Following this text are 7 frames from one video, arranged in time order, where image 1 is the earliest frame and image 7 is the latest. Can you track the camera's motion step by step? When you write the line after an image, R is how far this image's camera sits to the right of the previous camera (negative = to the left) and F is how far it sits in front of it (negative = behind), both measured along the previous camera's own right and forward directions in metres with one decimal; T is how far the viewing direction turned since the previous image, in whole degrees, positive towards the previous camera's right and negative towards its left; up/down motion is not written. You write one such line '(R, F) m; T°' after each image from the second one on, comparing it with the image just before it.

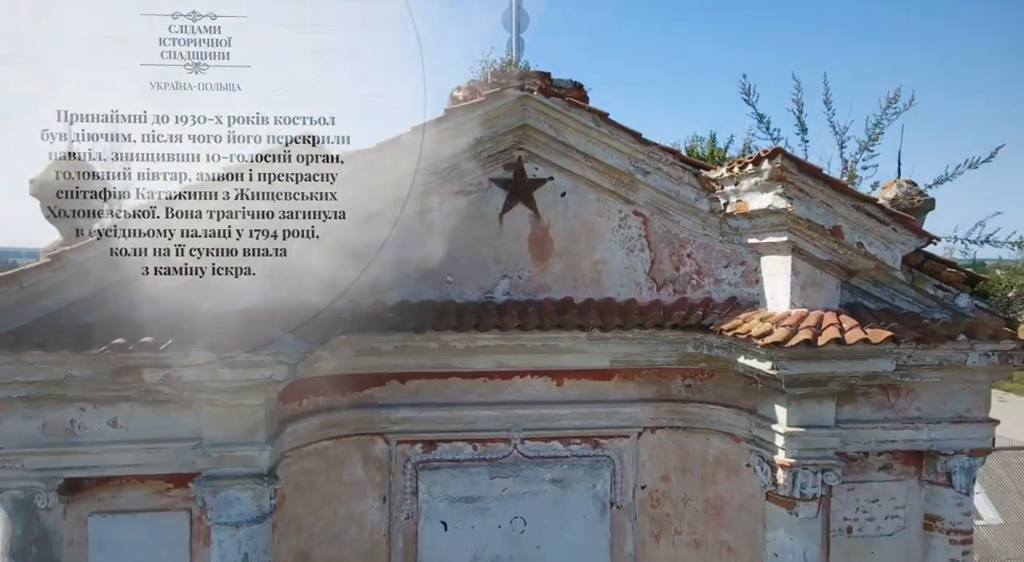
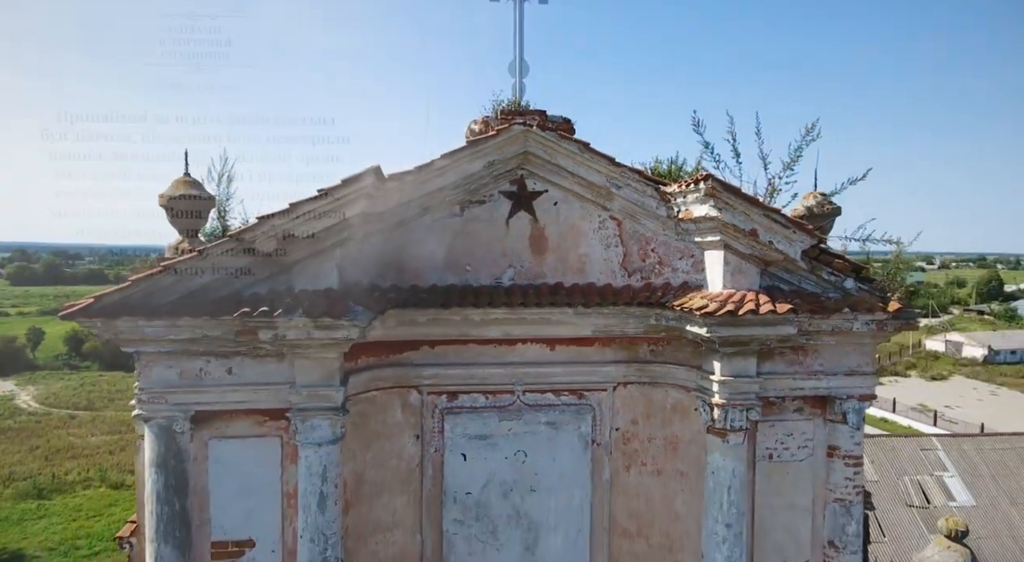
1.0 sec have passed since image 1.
(-0.1, -1.2) m; 0°
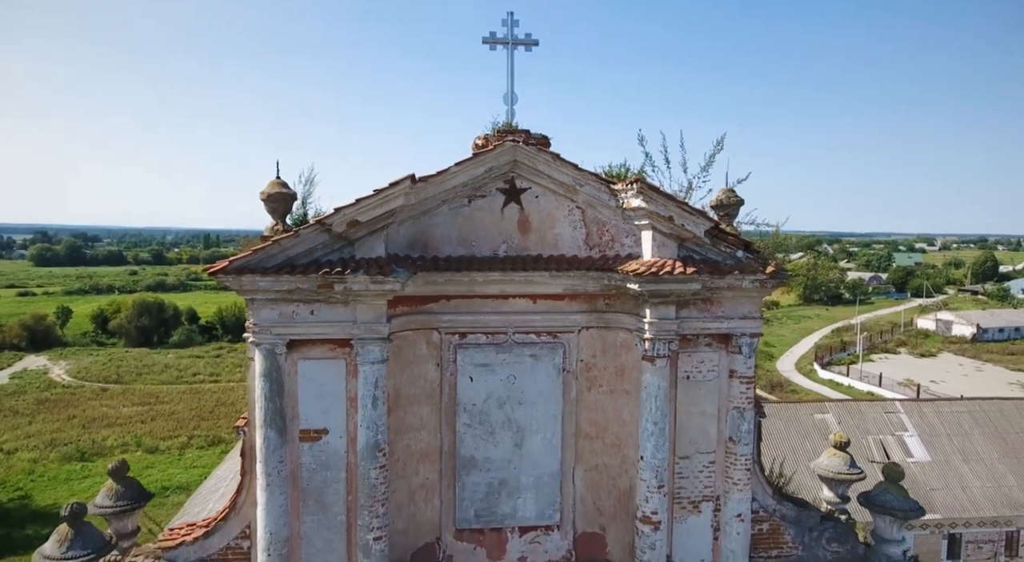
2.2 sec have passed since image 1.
(+0.1, -2.0) m; 0°
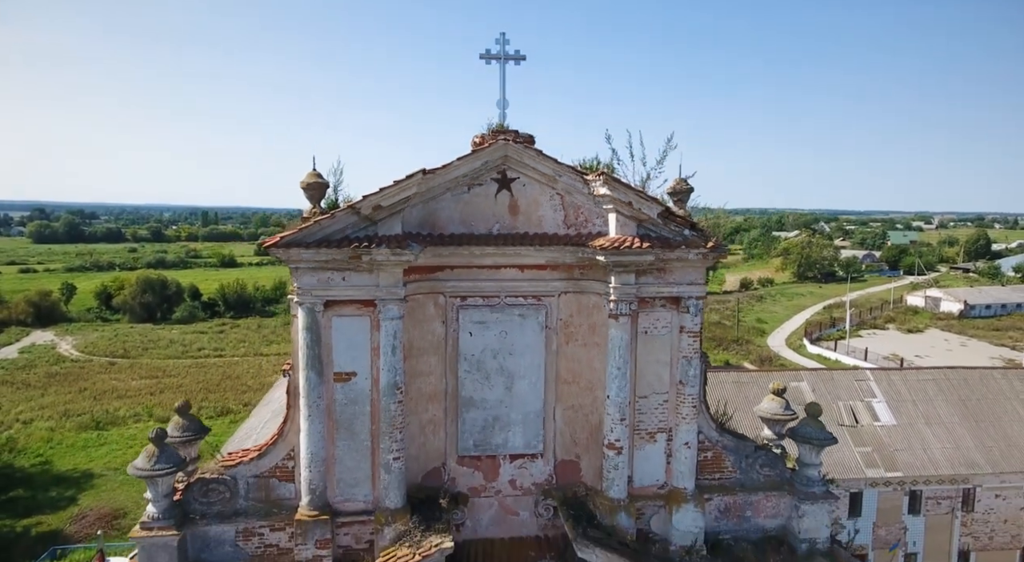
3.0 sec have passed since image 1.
(+0.1, -1.6) m; 0°
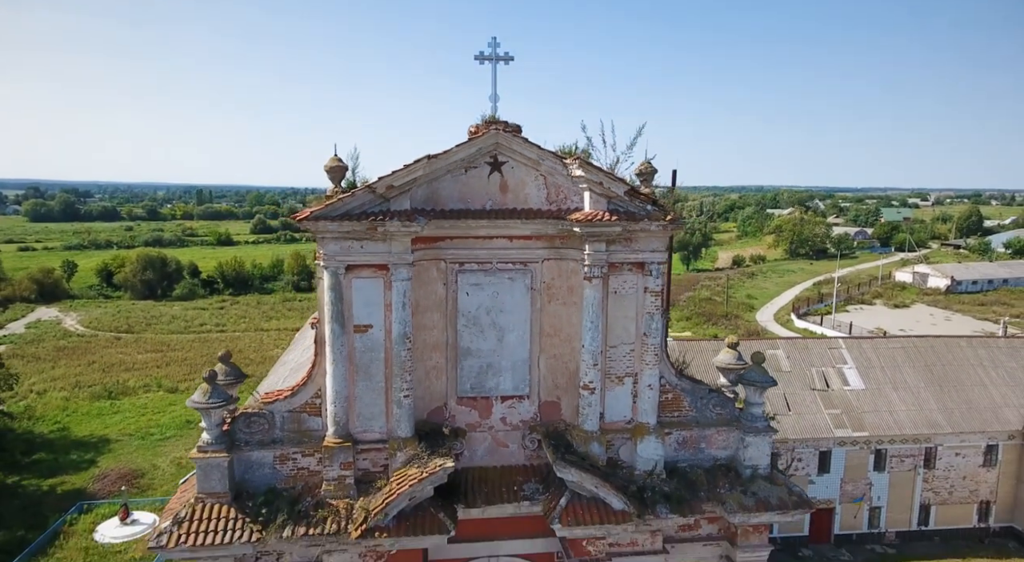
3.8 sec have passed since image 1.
(+0.1, -1.6) m; 0°
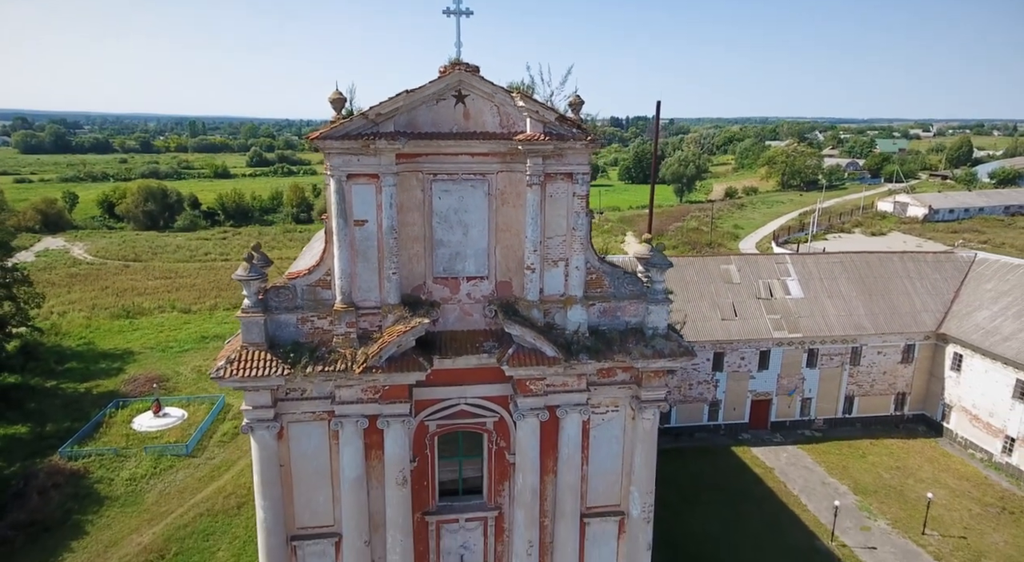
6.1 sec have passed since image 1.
(+0.7, -3.3) m; 0°
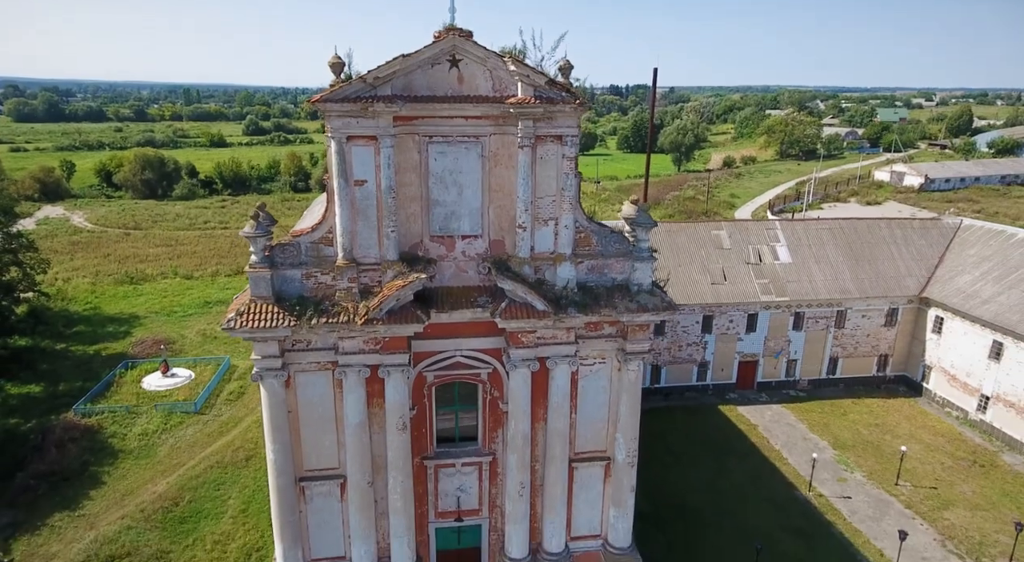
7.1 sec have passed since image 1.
(+0.1, -0.8) m; 0°
